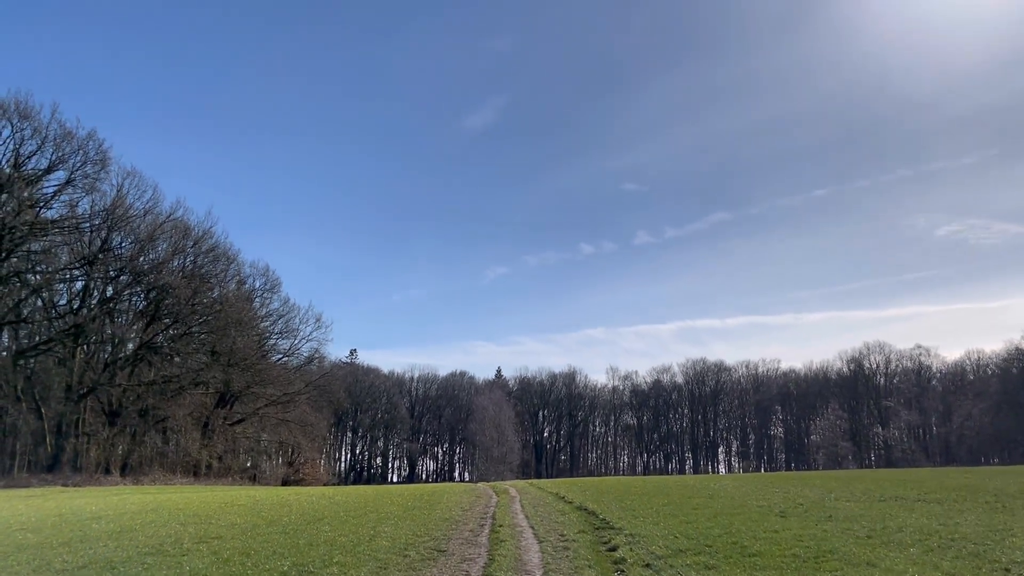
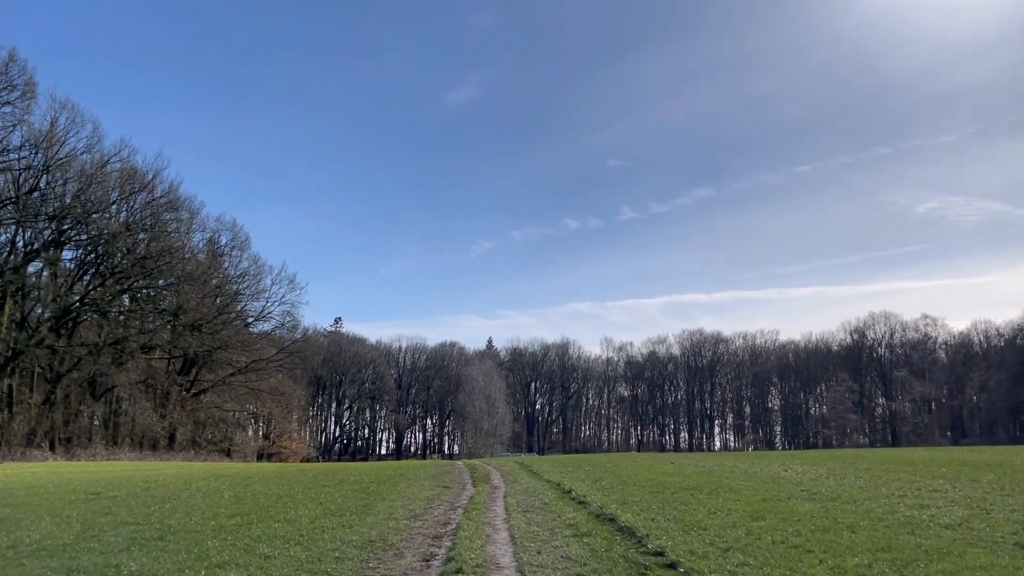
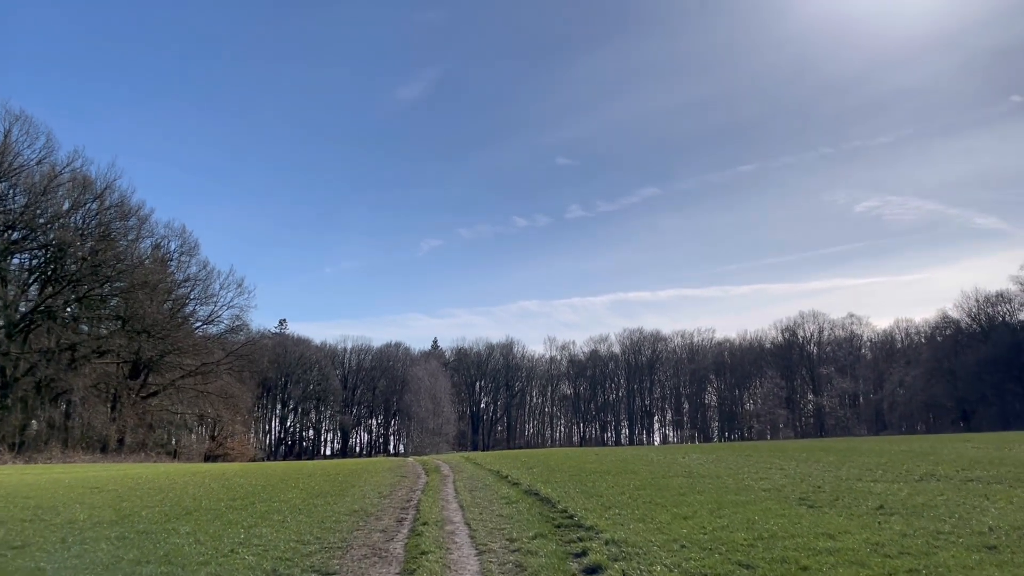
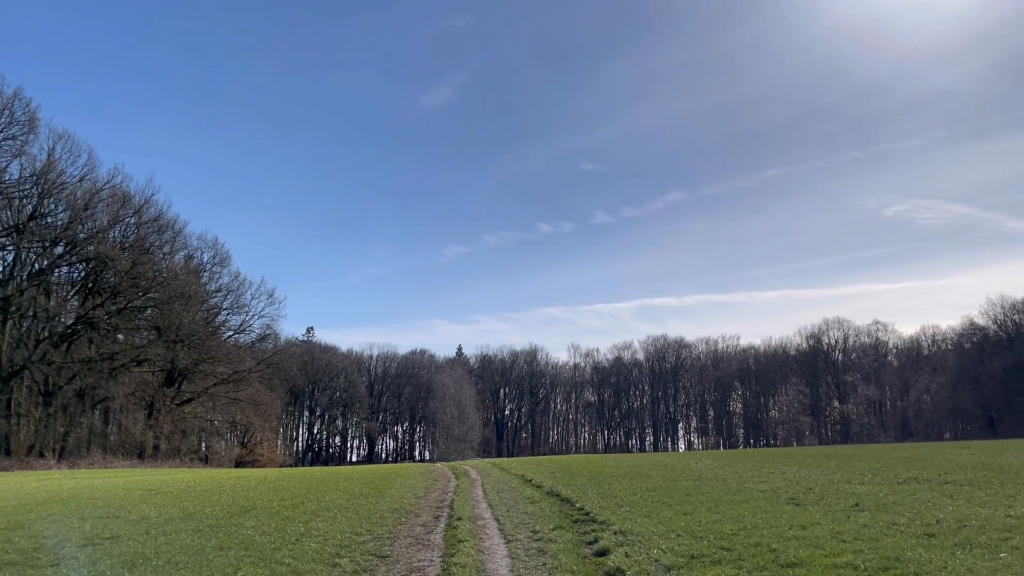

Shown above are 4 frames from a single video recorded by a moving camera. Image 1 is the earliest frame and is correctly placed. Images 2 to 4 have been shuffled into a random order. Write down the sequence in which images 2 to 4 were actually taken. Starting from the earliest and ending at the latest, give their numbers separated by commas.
4, 3, 2
